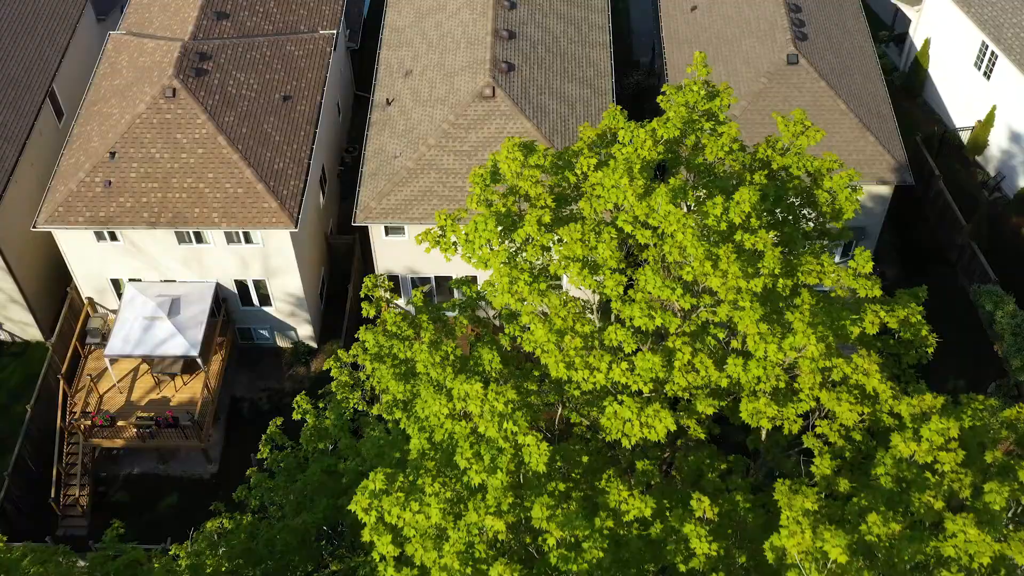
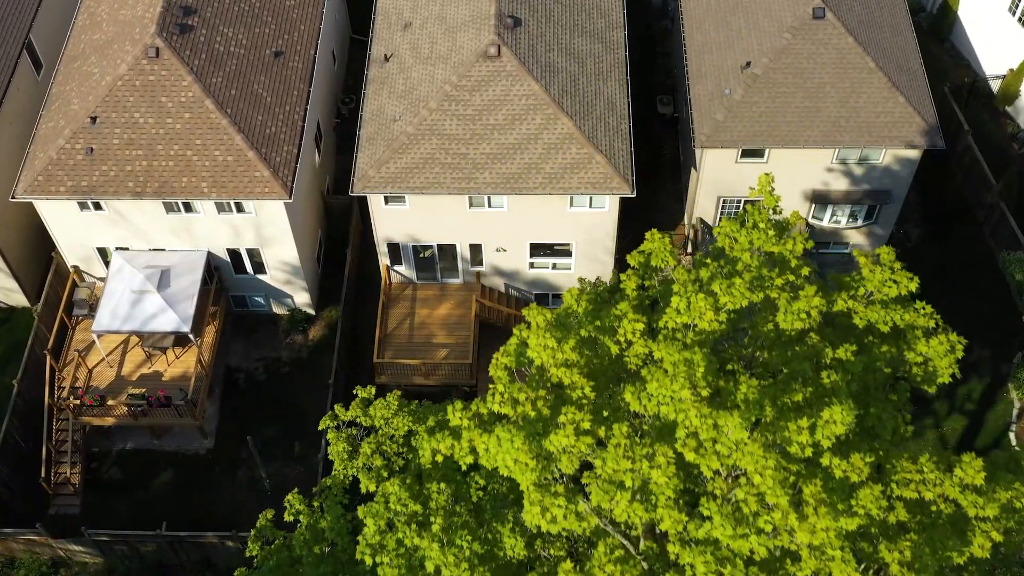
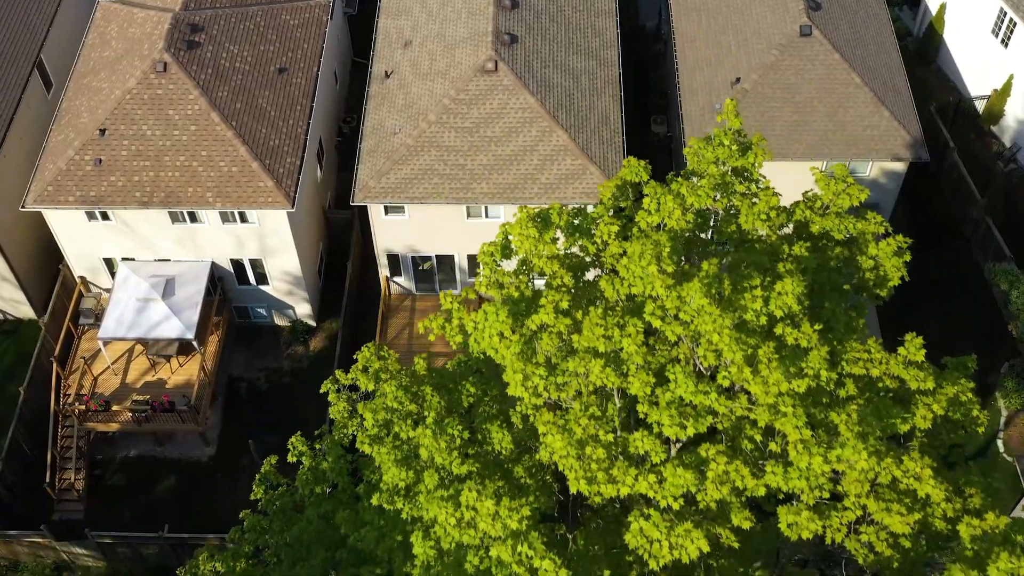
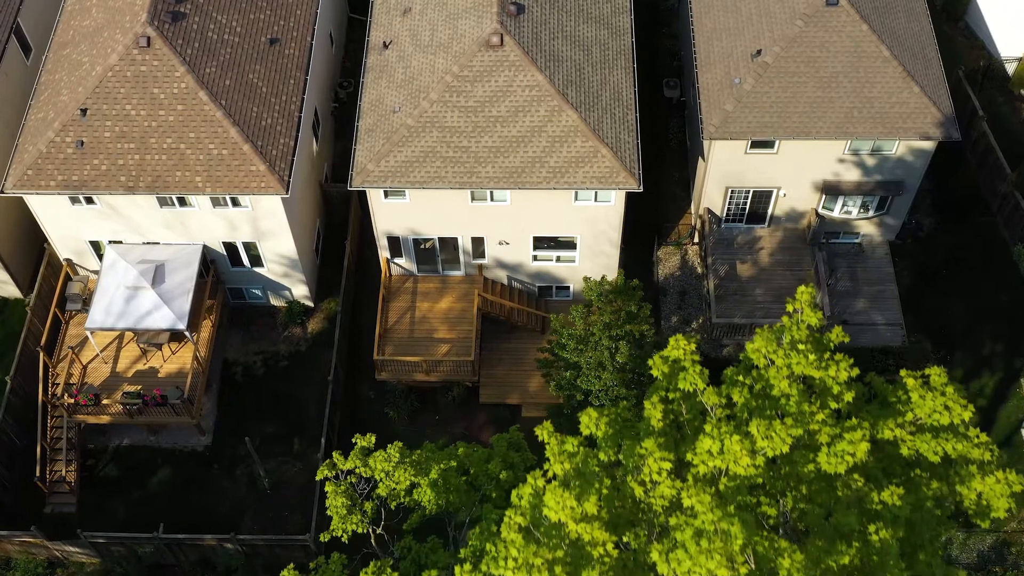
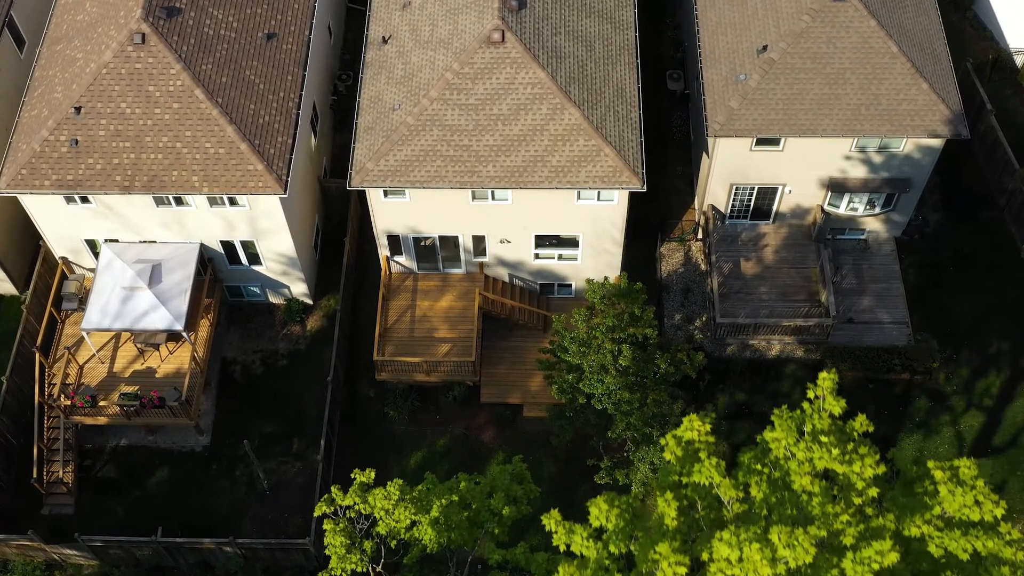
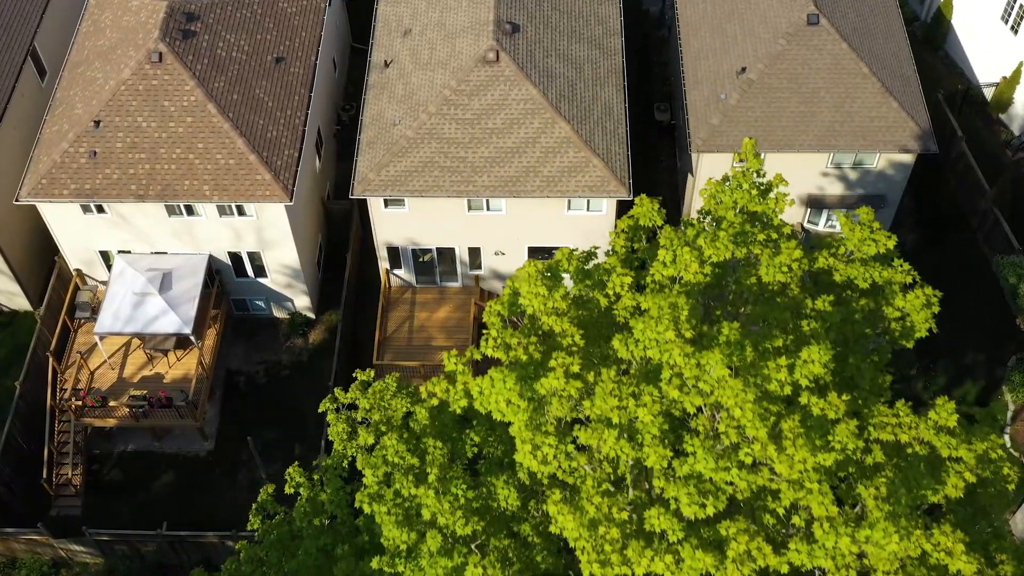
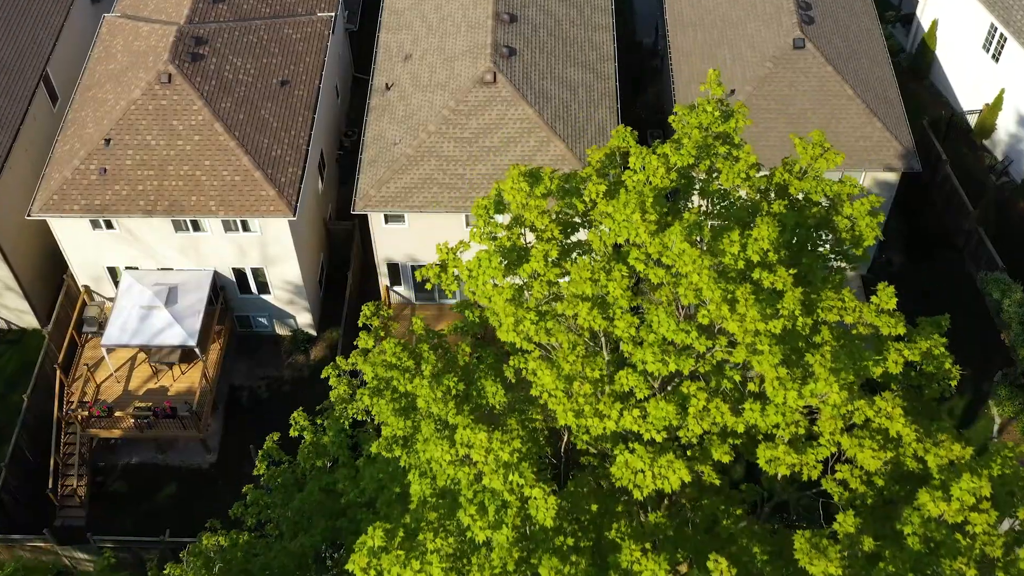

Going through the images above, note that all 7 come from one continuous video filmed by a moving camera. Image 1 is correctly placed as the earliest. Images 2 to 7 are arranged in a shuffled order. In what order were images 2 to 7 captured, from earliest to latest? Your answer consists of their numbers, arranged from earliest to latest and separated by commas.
7, 3, 6, 2, 4, 5
